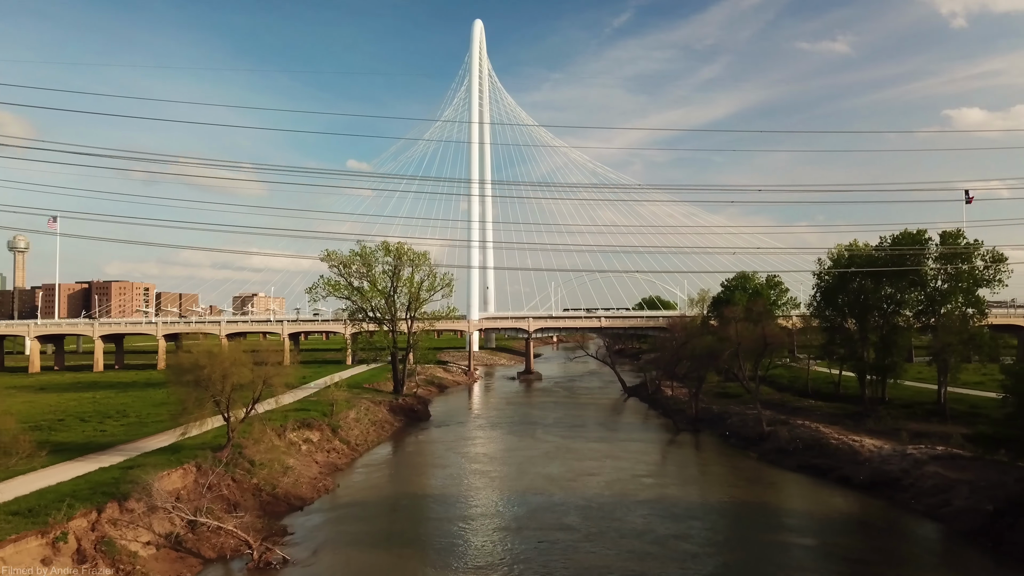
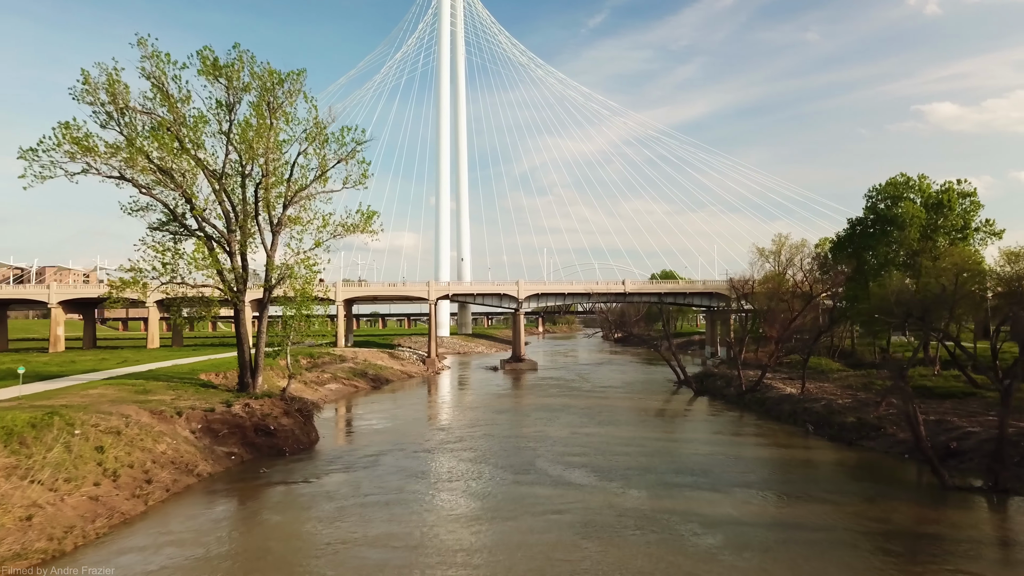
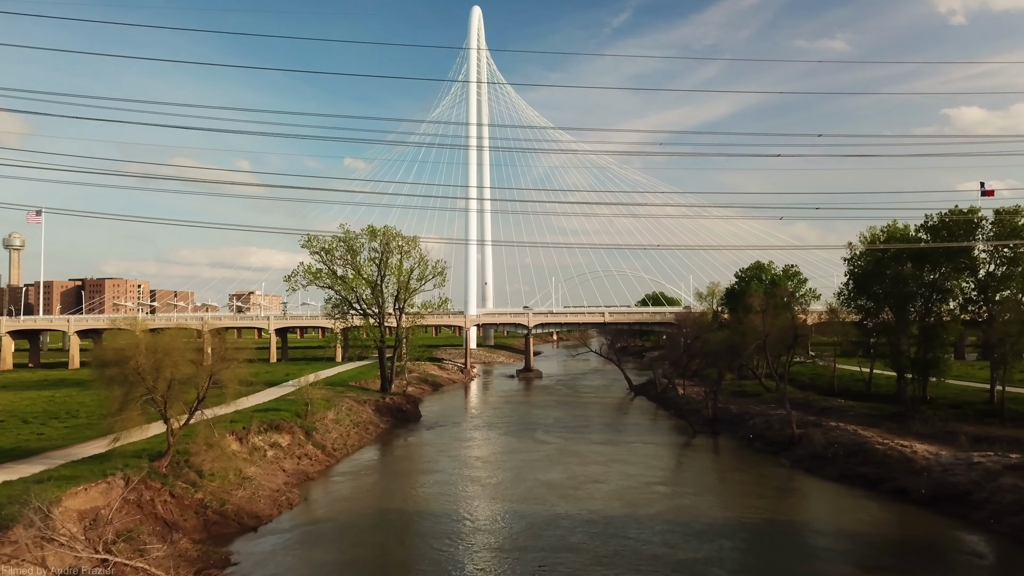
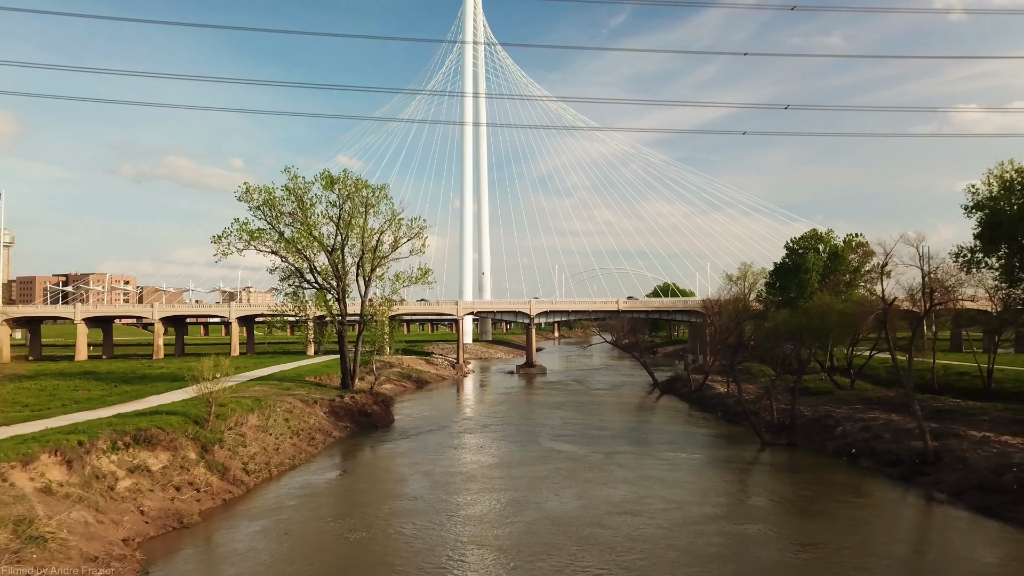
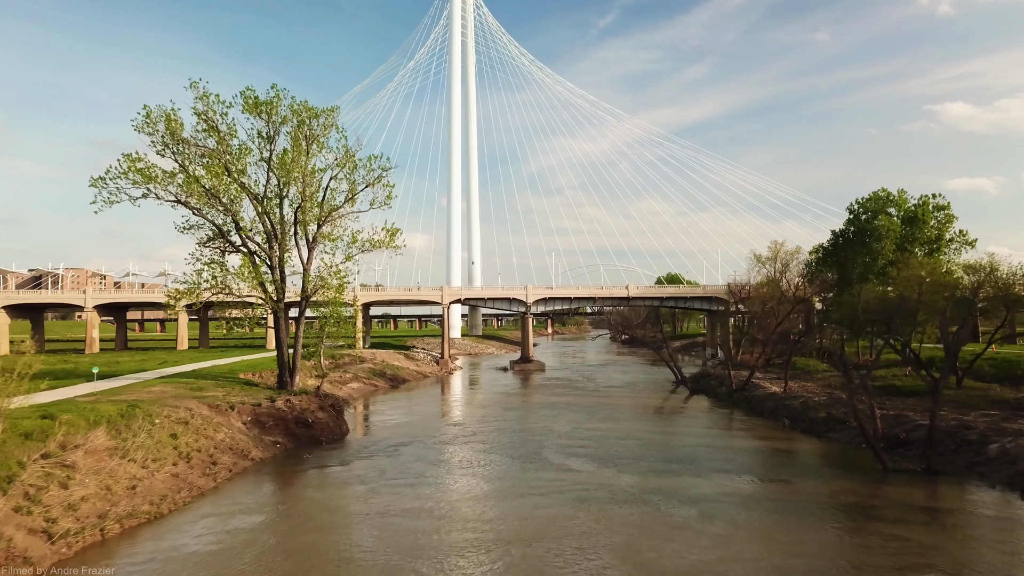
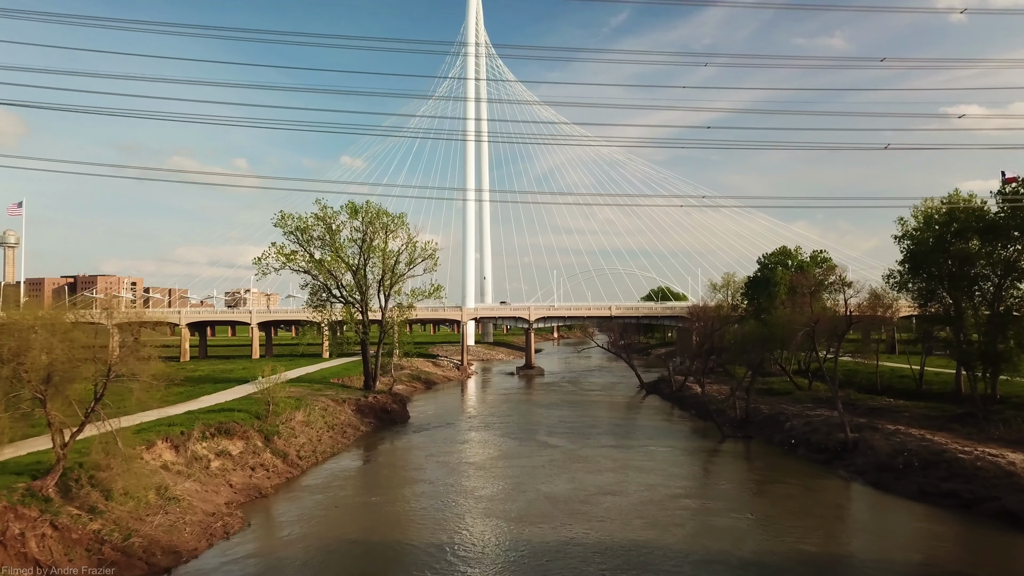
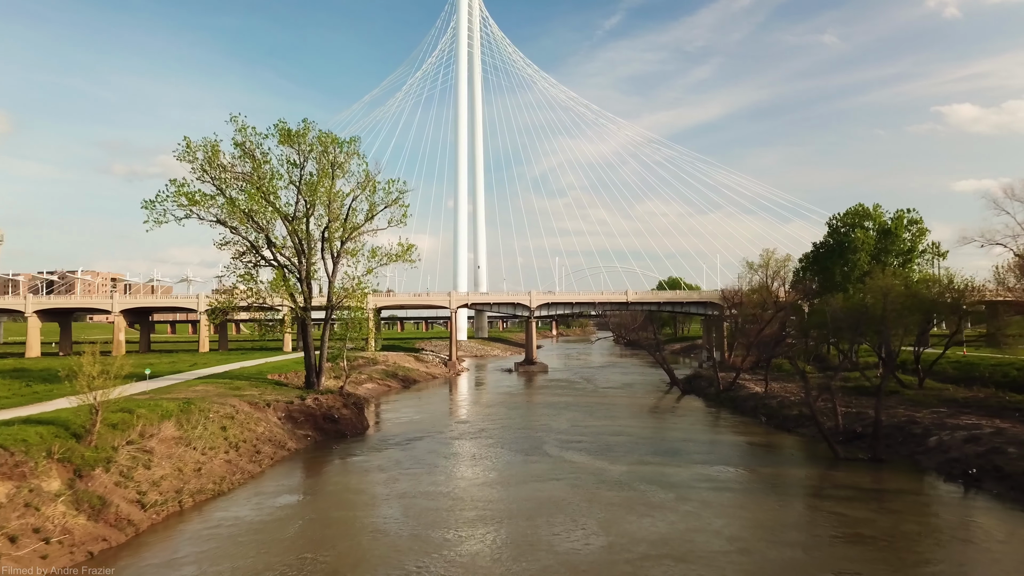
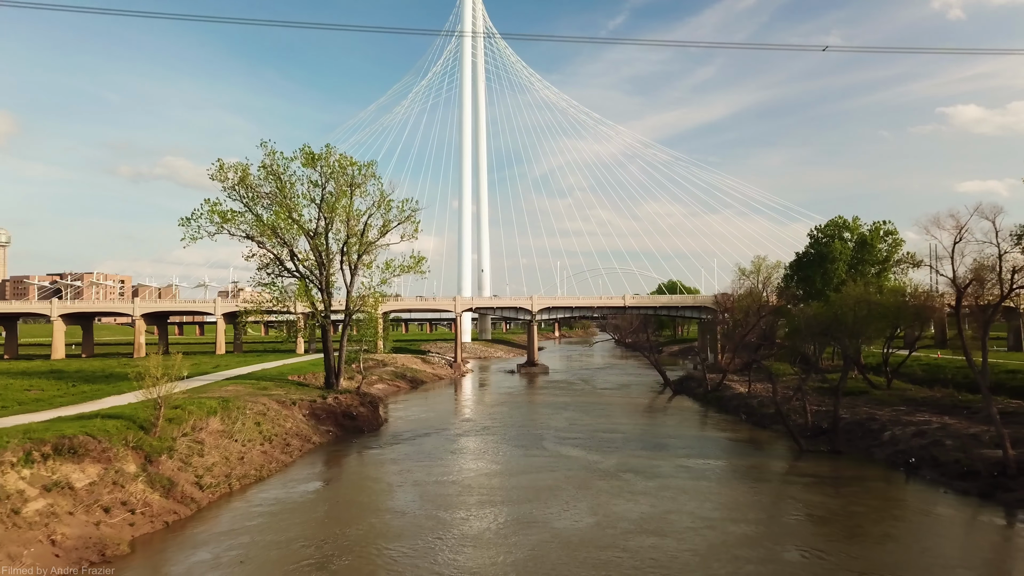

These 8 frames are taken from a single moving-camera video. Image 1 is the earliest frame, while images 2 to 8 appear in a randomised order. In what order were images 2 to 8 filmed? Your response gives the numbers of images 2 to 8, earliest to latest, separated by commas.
3, 6, 4, 8, 7, 5, 2
